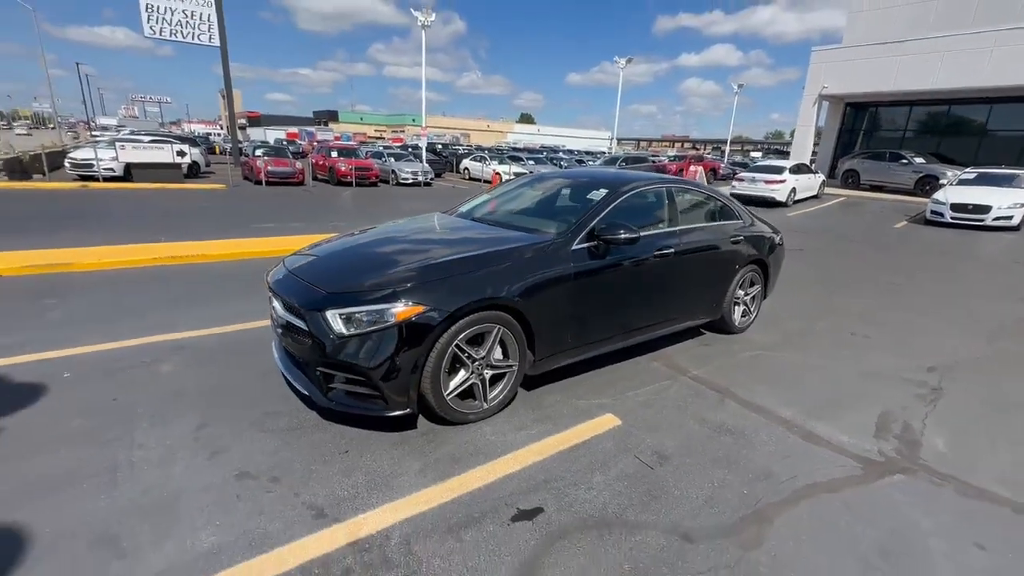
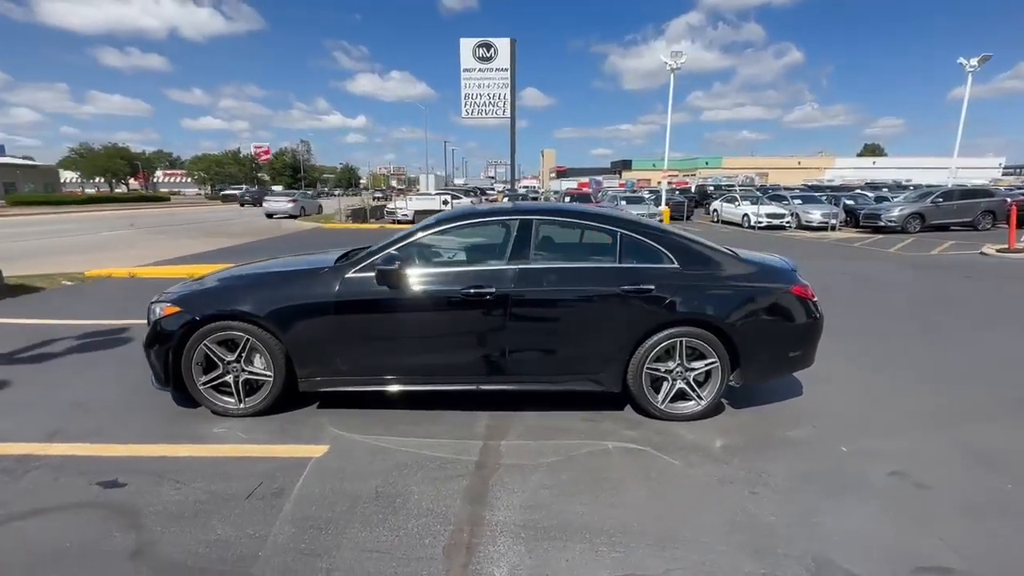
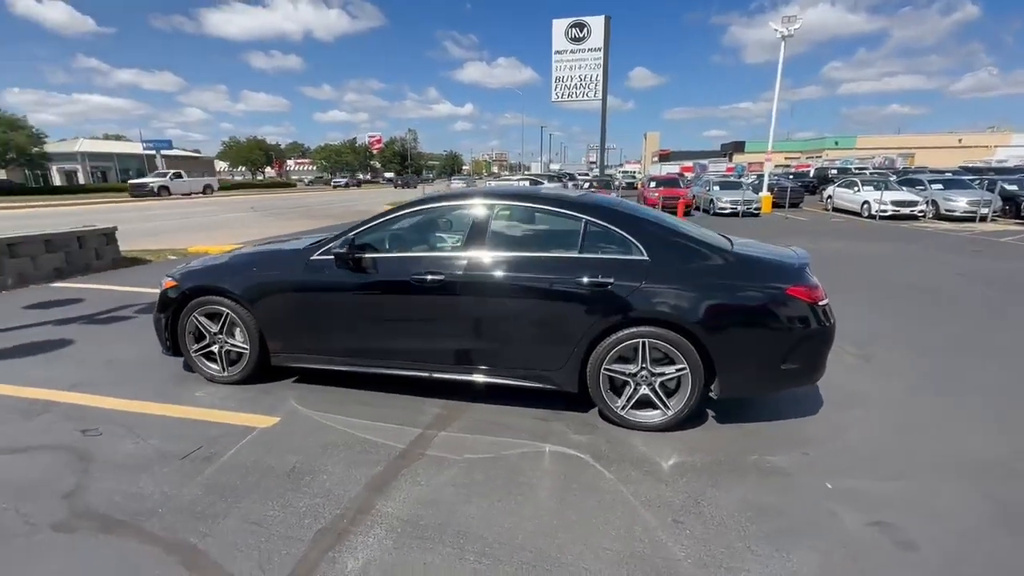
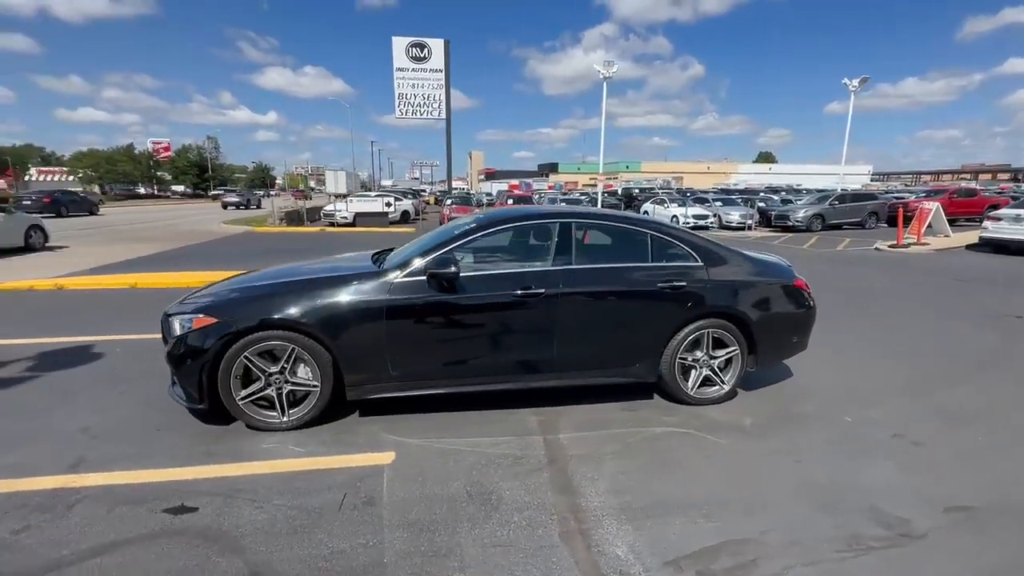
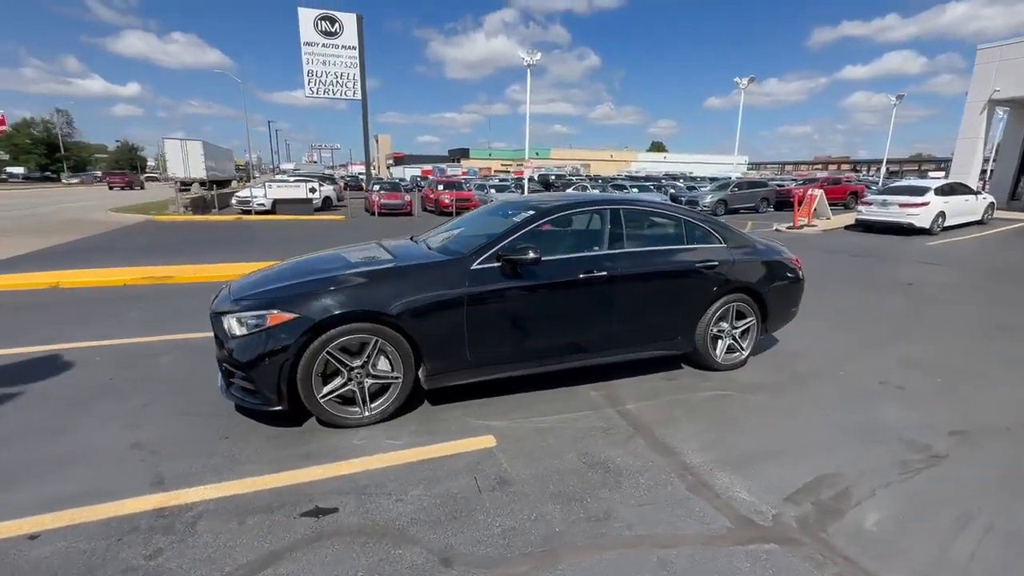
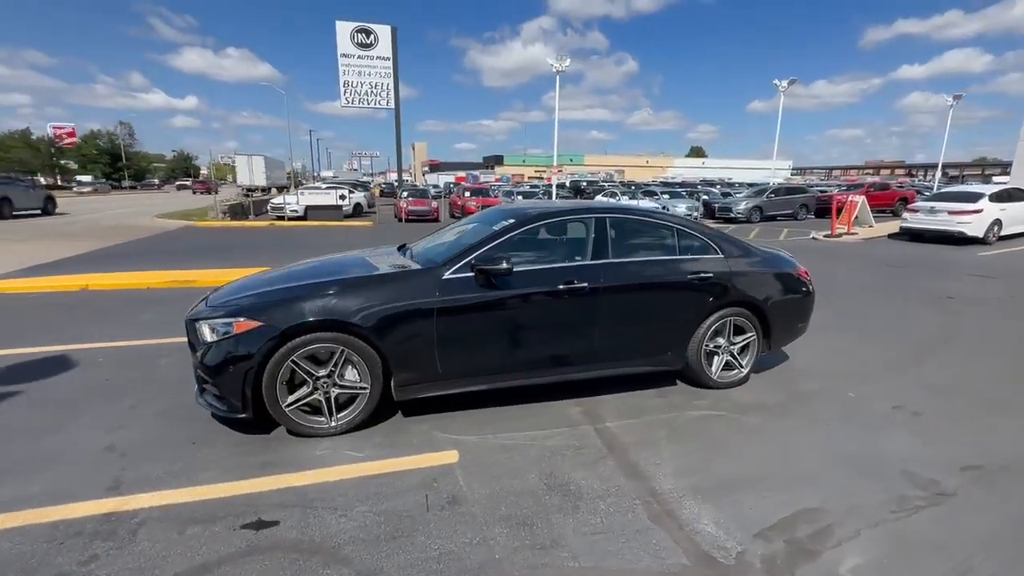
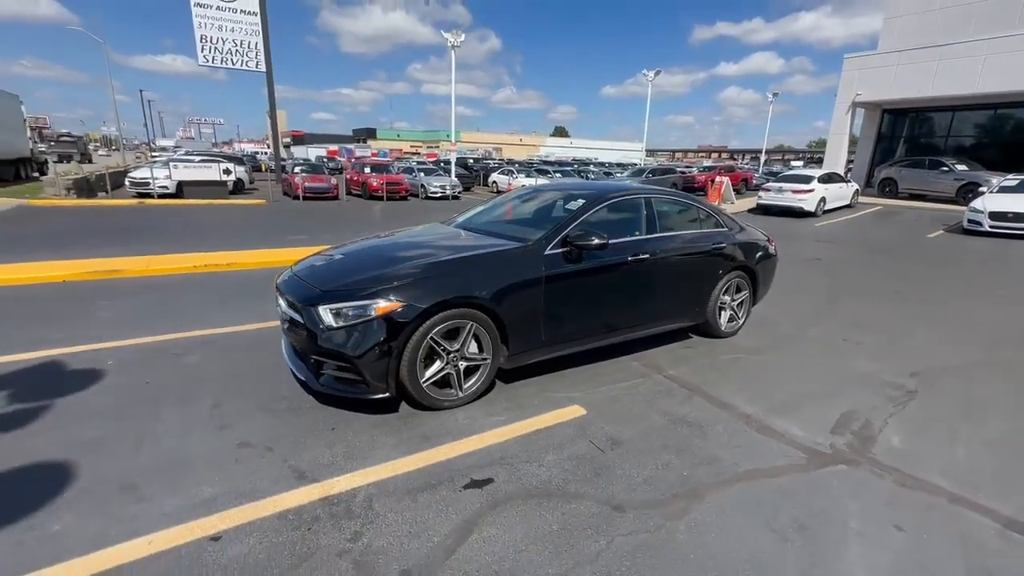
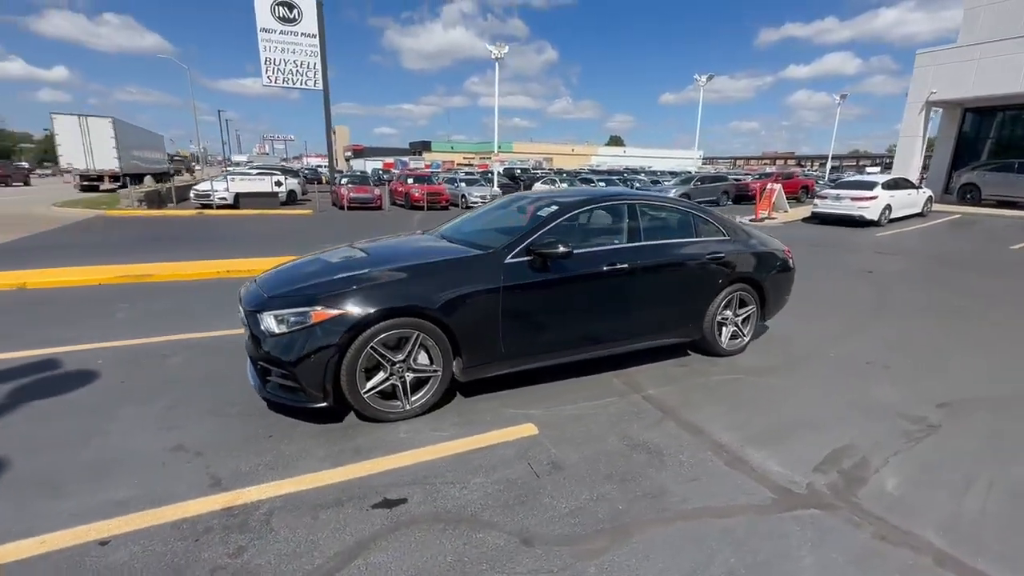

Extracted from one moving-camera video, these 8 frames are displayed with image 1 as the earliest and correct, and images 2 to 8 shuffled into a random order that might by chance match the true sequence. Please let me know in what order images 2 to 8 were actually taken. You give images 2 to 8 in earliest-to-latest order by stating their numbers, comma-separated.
7, 8, 5, 6, 4, 2, 3
